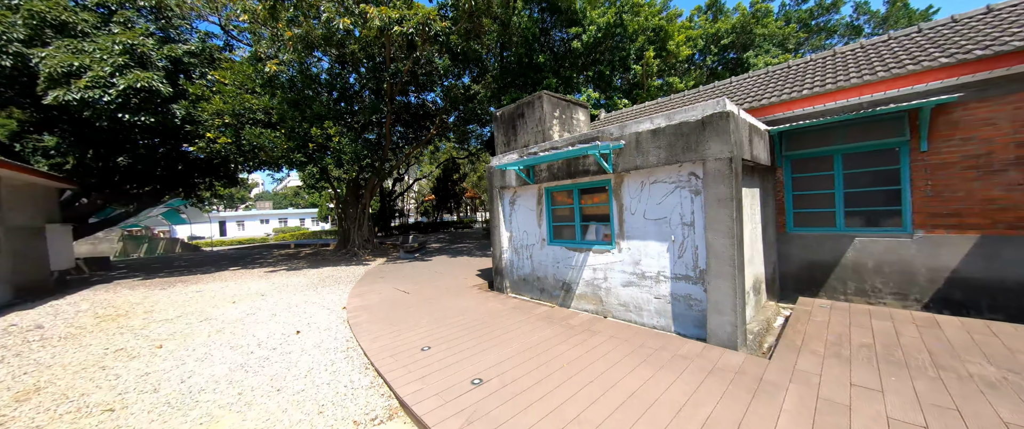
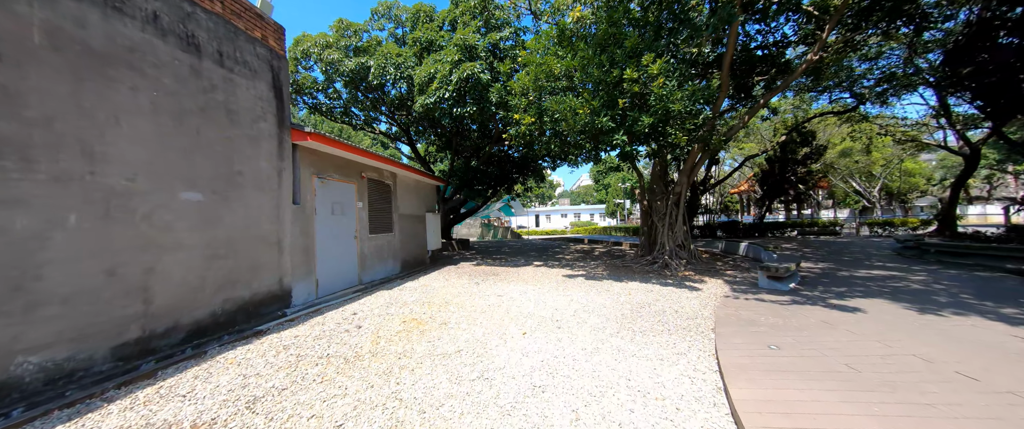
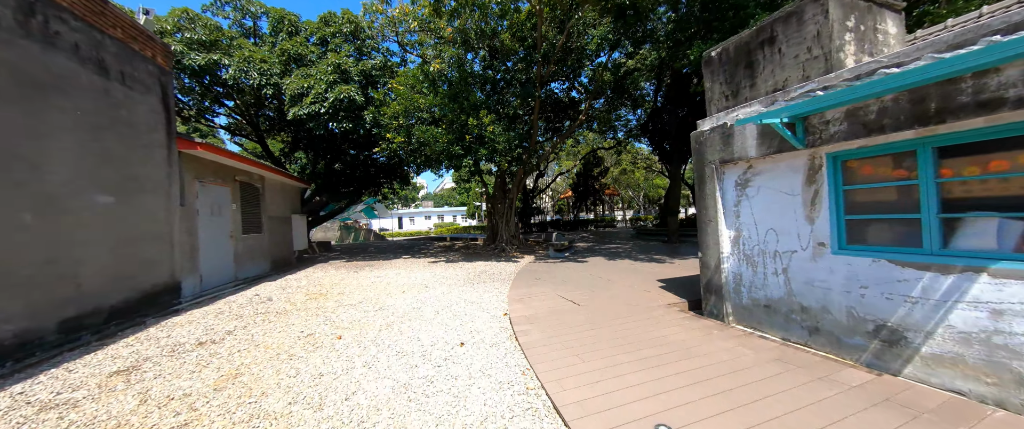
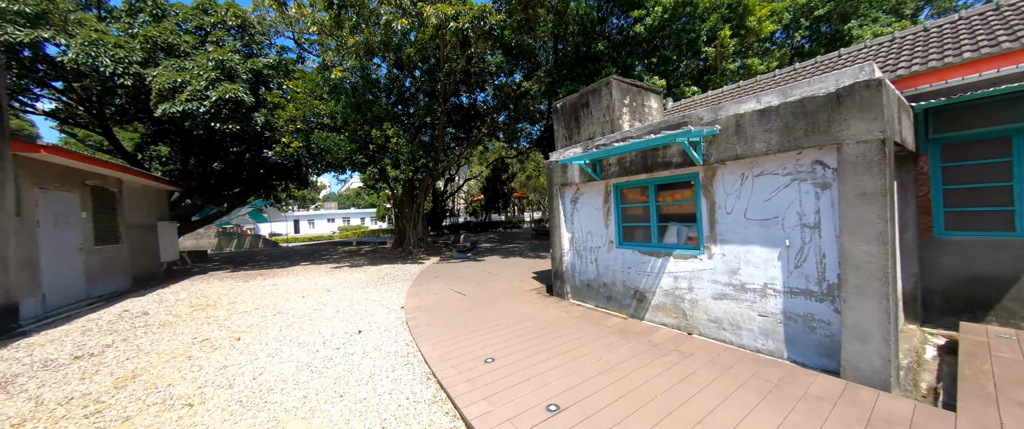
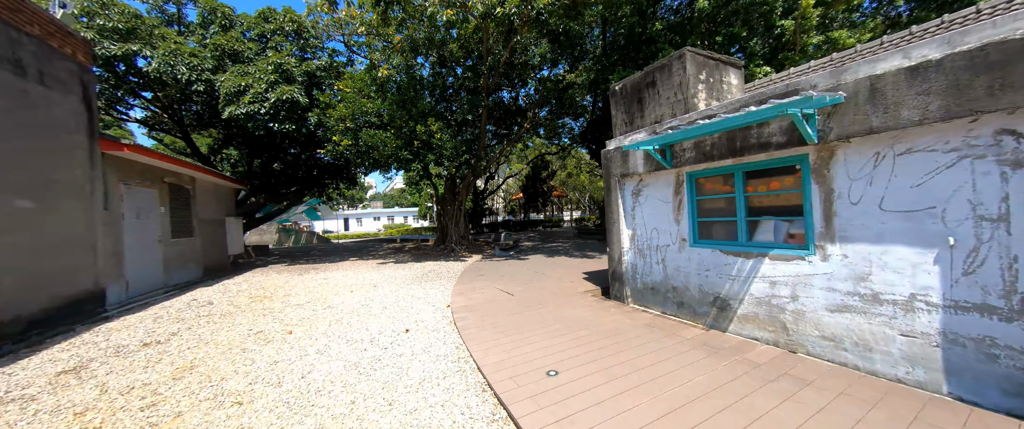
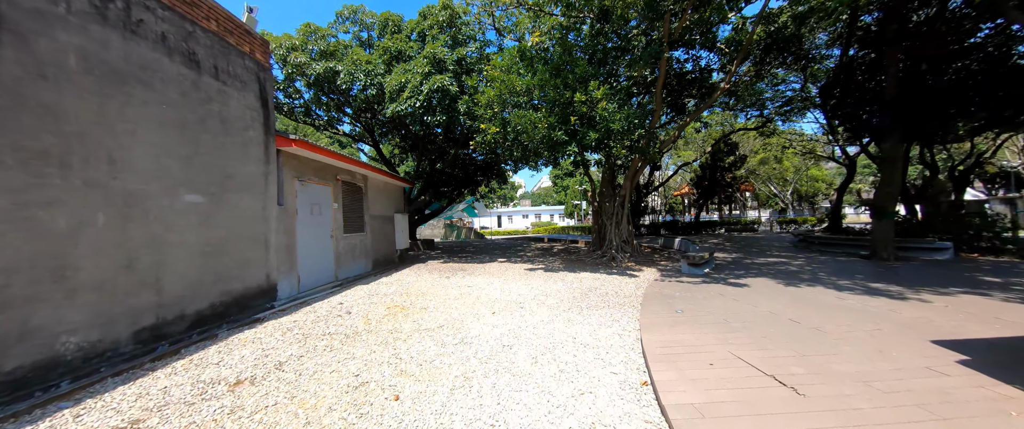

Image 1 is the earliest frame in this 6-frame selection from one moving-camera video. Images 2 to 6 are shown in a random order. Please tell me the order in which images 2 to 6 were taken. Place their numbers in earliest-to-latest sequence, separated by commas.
4, 5, 3, 6, 2
